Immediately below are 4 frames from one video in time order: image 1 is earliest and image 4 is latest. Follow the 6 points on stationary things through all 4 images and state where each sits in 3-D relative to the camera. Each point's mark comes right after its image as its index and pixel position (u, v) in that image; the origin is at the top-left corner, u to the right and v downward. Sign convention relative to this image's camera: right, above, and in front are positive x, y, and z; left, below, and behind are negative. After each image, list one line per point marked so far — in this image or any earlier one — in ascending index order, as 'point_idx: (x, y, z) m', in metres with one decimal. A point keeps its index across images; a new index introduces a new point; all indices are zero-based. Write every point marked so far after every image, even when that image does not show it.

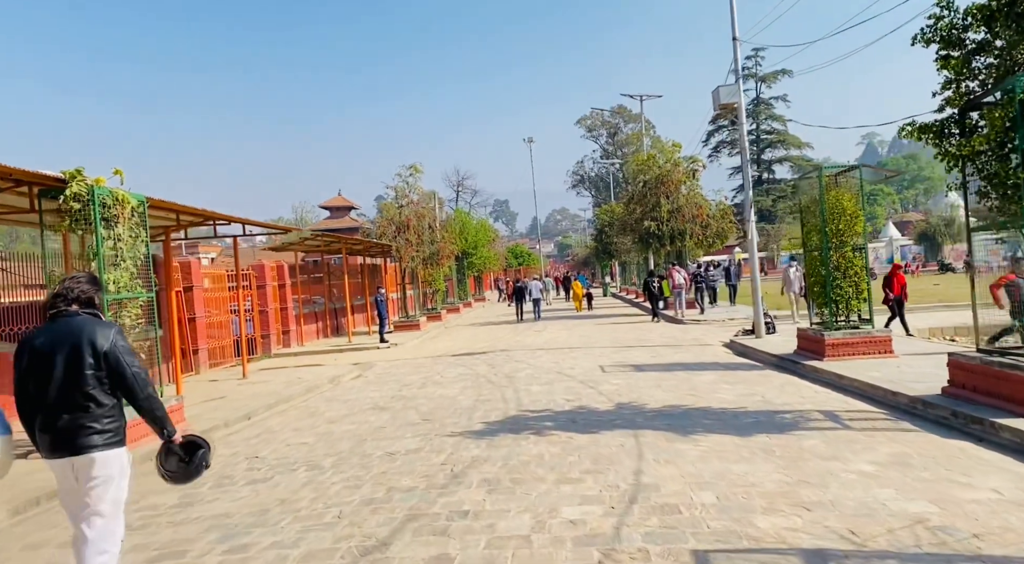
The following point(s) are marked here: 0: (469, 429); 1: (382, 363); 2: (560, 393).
0: (-0.5, -1.7, +9.5) m
1: (-3.1, -2.0, +20.0) m
2: (+0.7, -1.6, +12.1) m
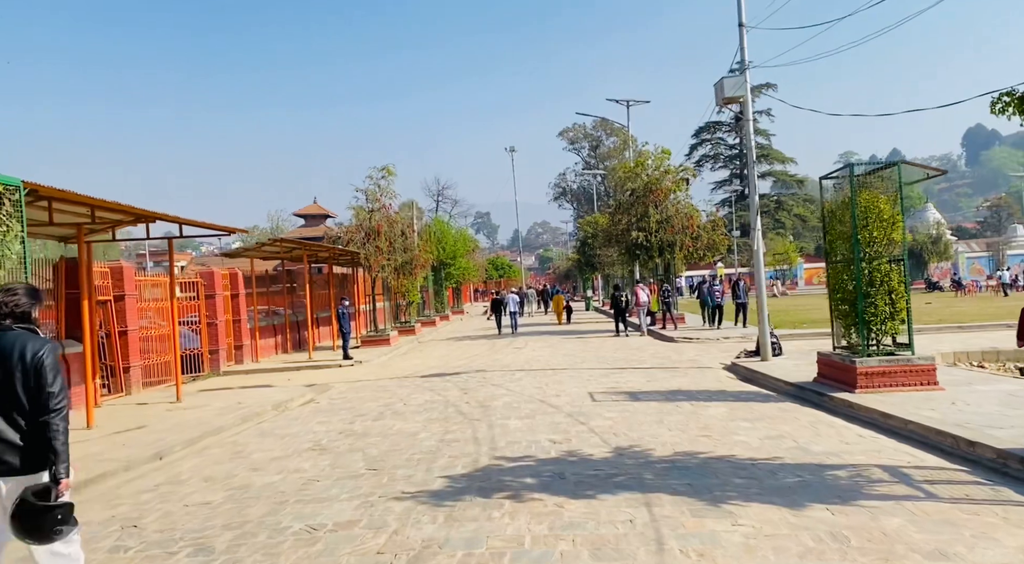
0: (-0.8, -1.8, +7.3) m
1: (-3.6, -2.2, +17.7) m
2: (+0.4, -1.8, +9.8) m
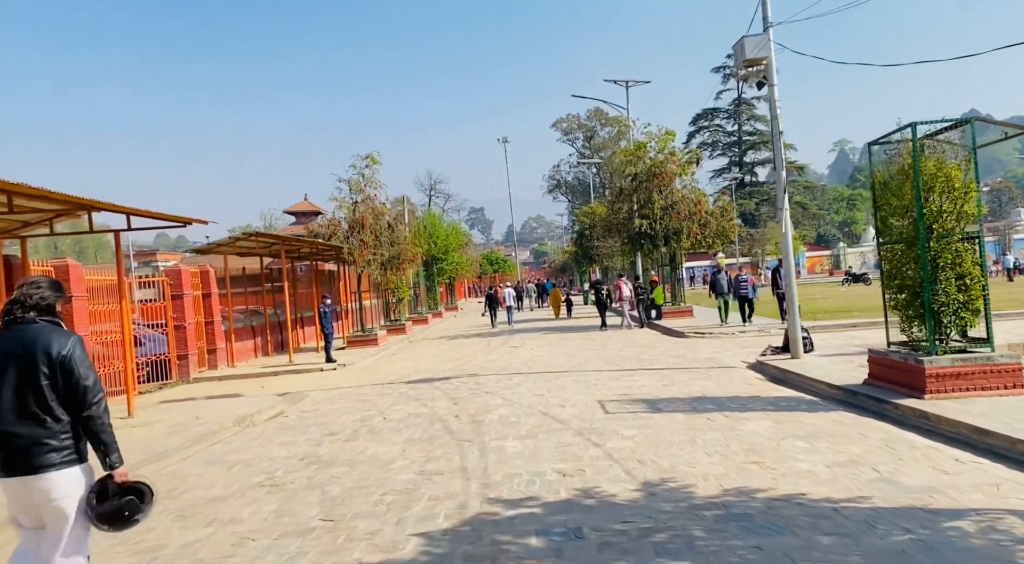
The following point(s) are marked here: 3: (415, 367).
0: (-0.8, -1.7, +5.3) m
1: (-3.7, -2.1, +15.7) m
2: (+0.4, -1.7, +7.9) m
3: (-2.3, -2.0, +19.2) m
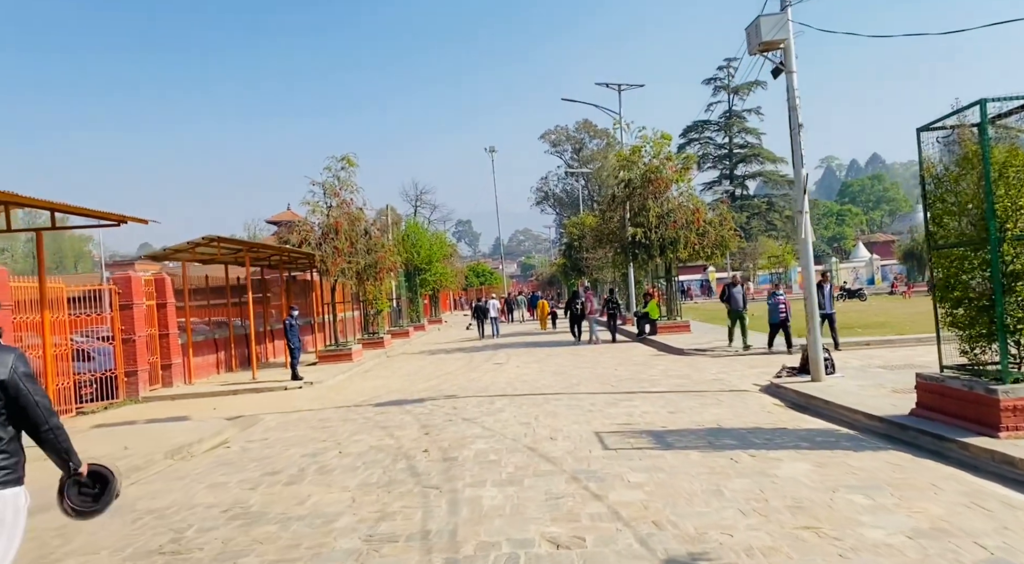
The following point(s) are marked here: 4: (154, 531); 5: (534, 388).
0: (-0.9, -1.7, +3.5) m
1: (-4.0, -2.3, +13.8) m
2: (+0.2, -1.7, +6.1) m
3: (-2.6, -2.2, +17.3) m
4: (-2.9, -2.0, +6.8) m
5: (+0.4, -1.9, +14.6) m
